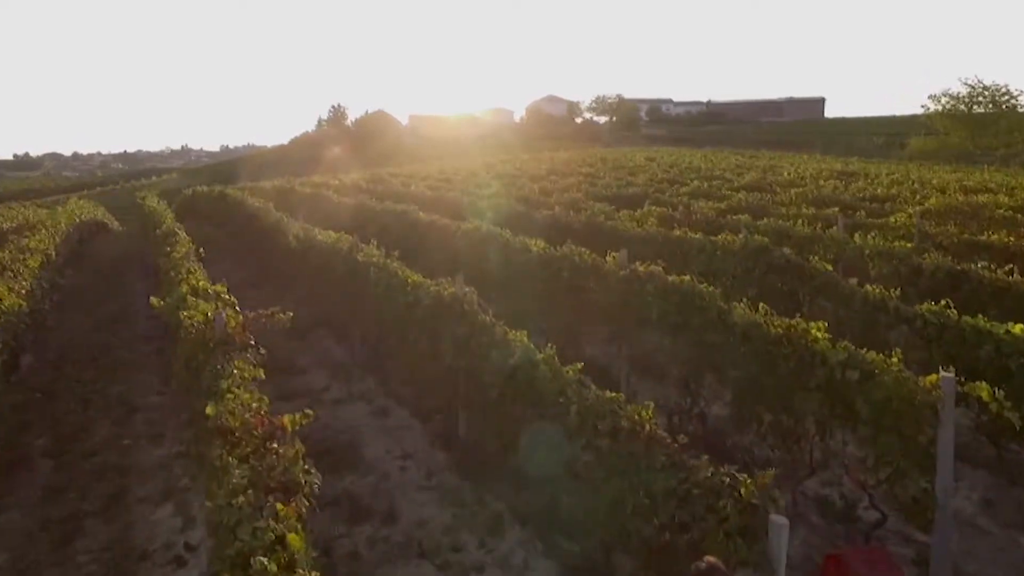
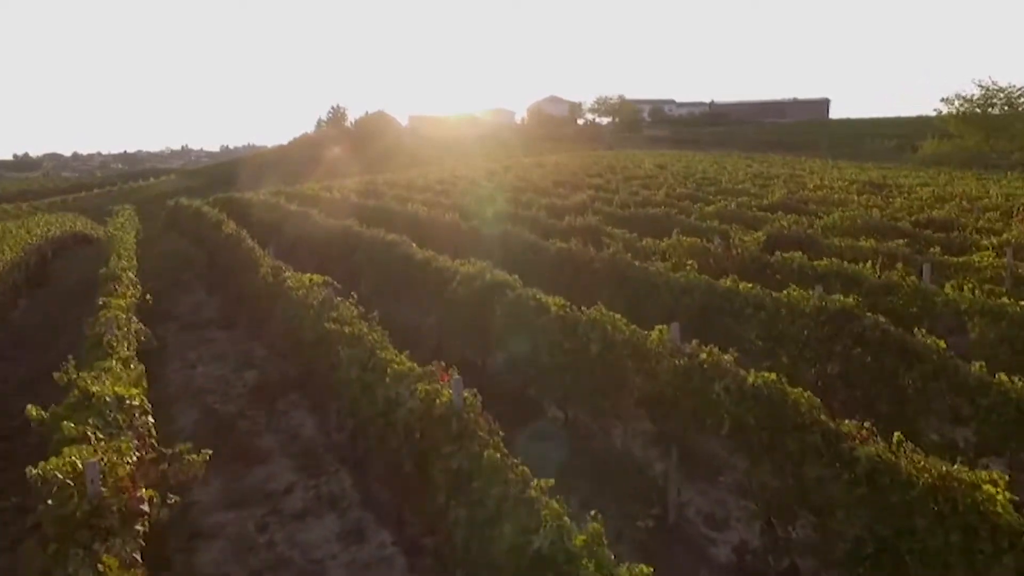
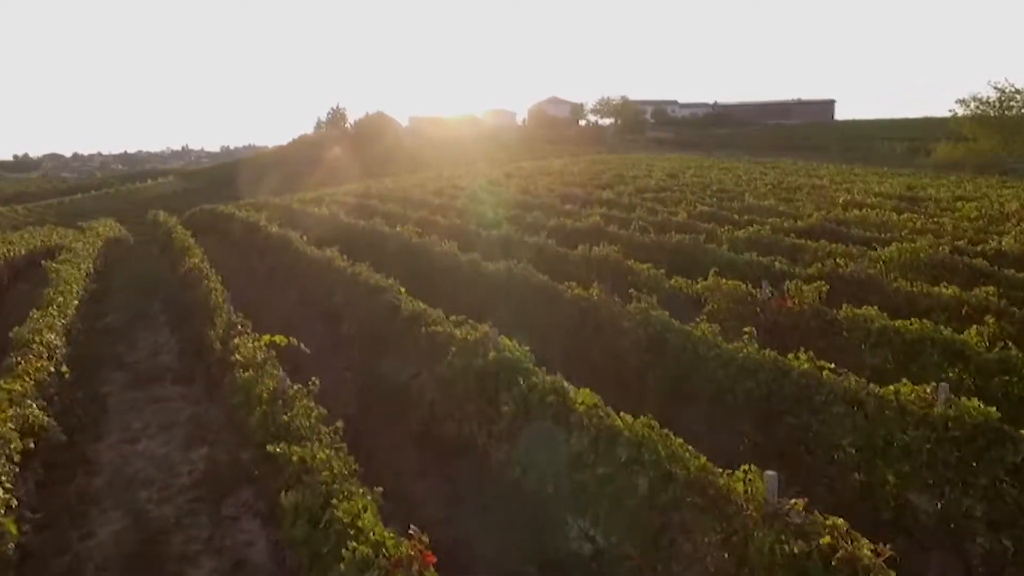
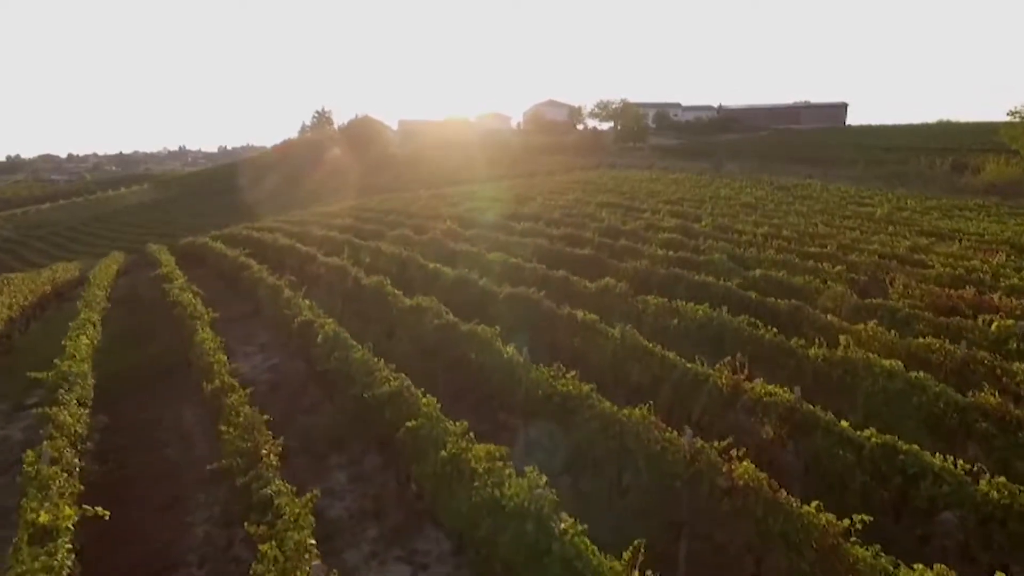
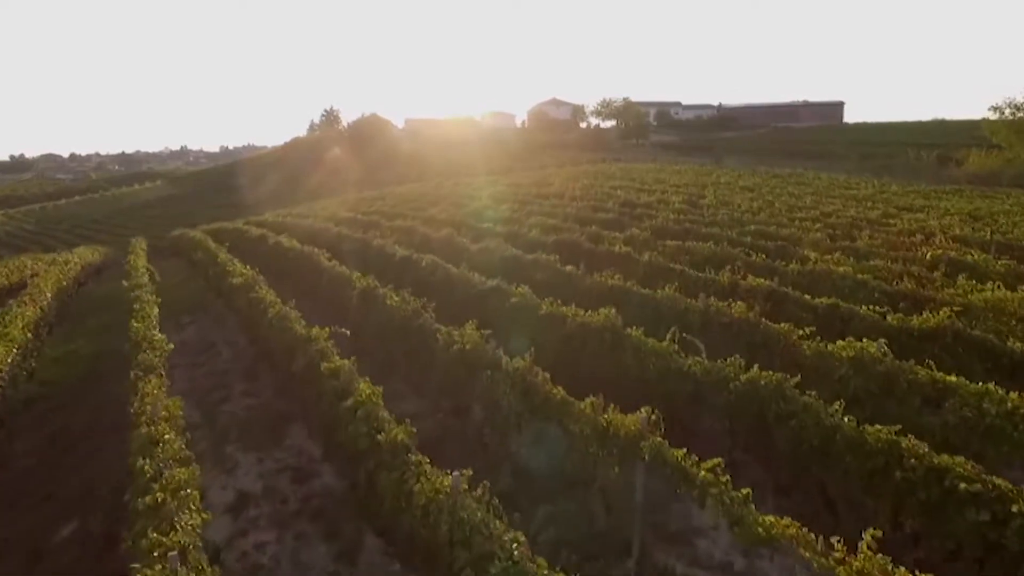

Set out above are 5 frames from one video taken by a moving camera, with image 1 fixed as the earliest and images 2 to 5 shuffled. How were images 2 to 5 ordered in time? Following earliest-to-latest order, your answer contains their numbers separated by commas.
2, 3, 5, 4
